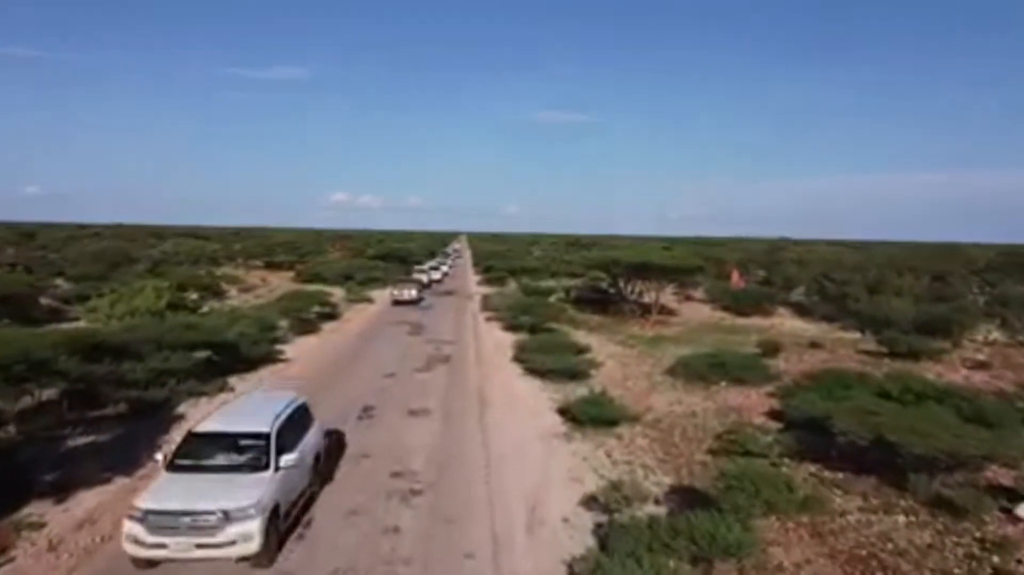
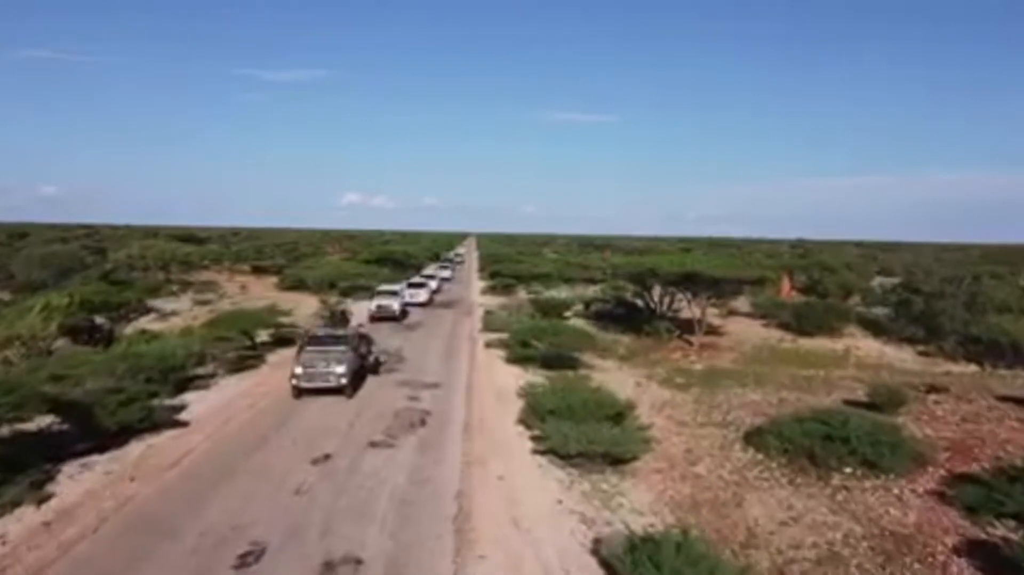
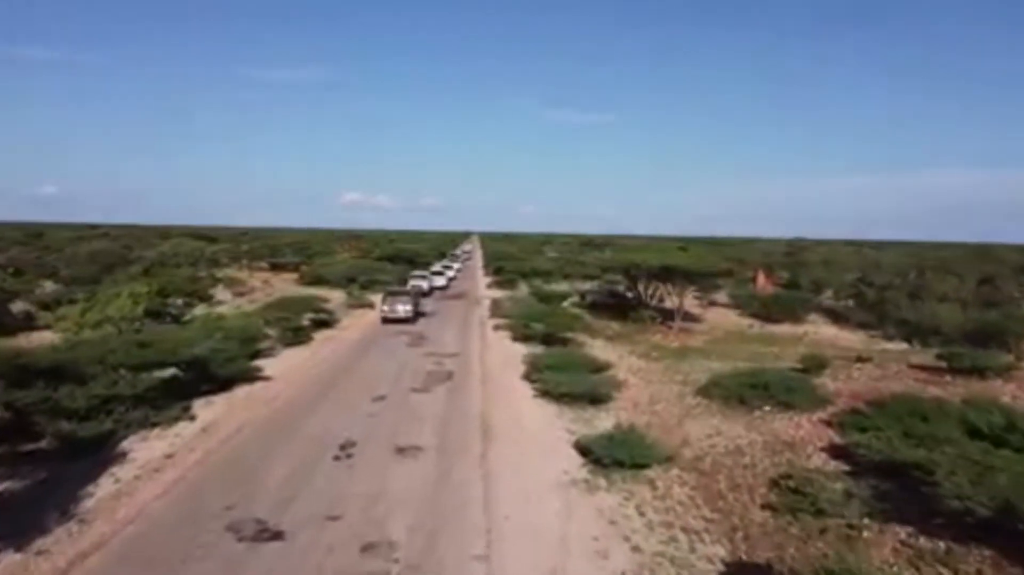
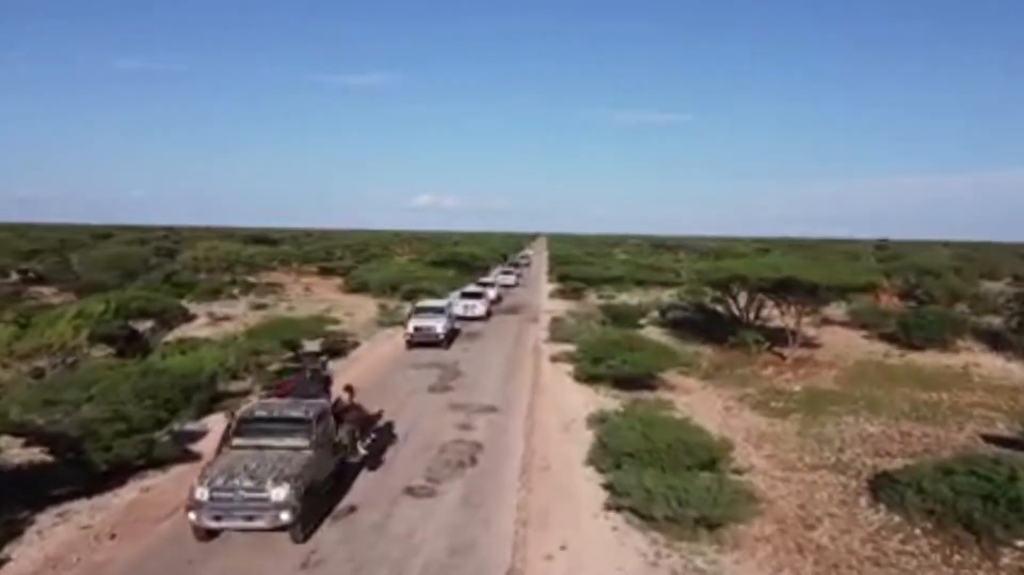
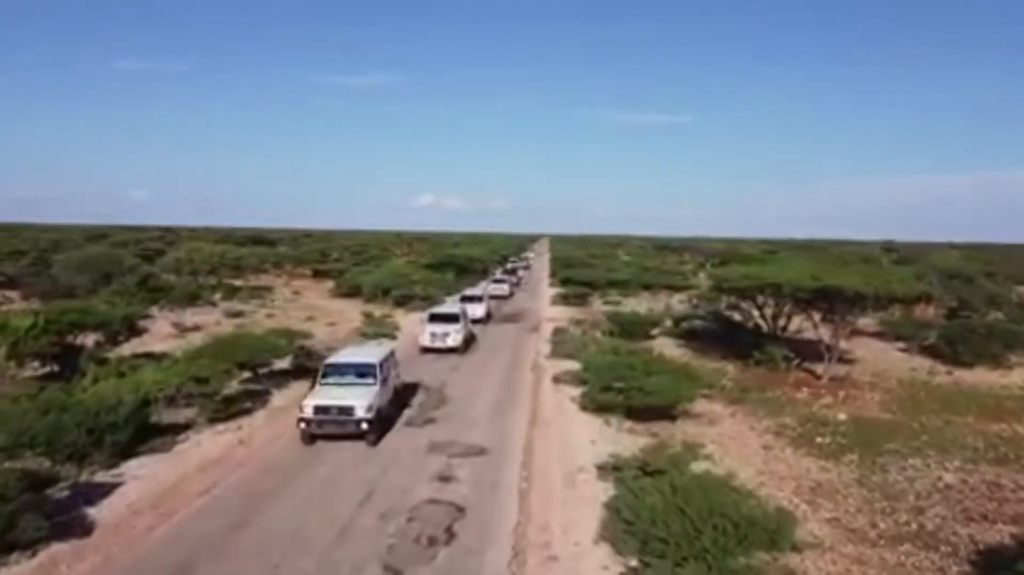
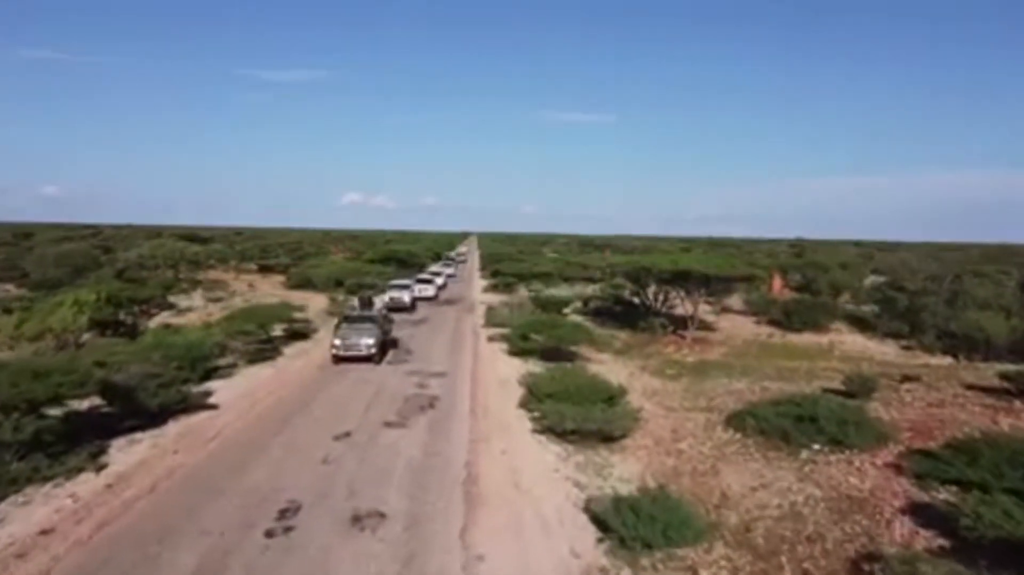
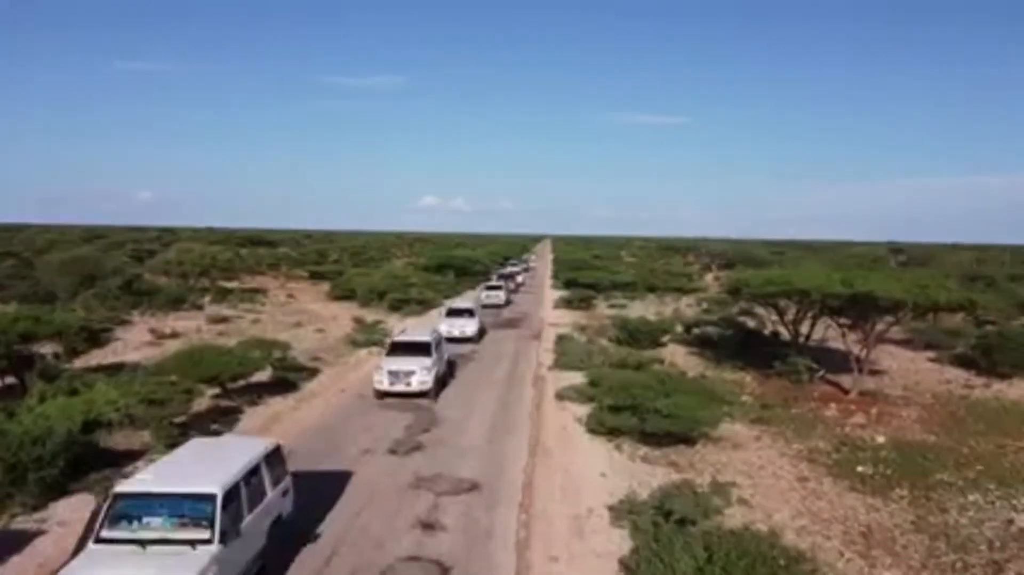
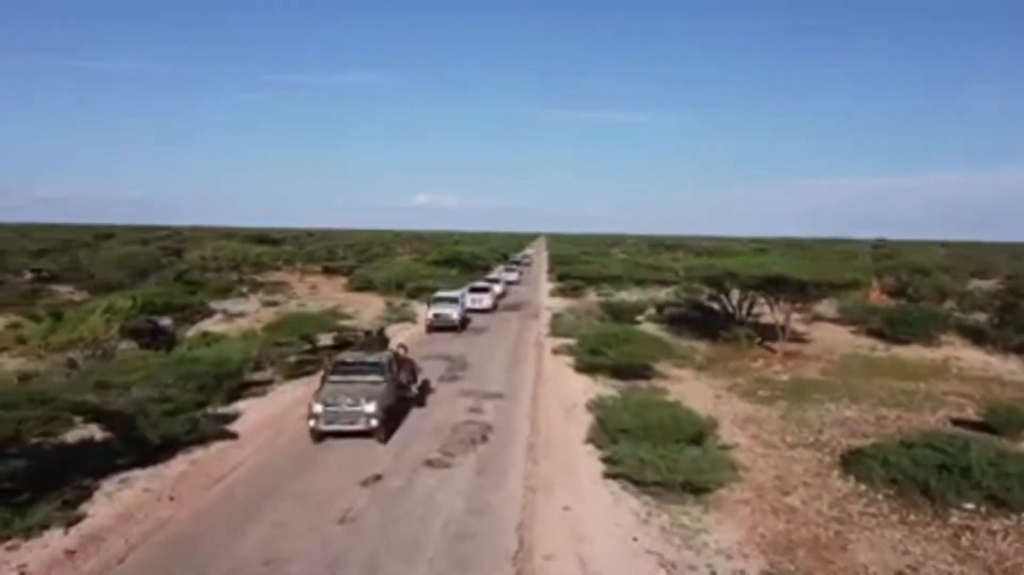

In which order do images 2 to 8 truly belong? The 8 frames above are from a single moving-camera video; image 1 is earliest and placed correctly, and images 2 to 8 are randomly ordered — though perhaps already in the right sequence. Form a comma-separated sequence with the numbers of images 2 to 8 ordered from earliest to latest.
3, 6, 2, 8, 4, 5, 7
